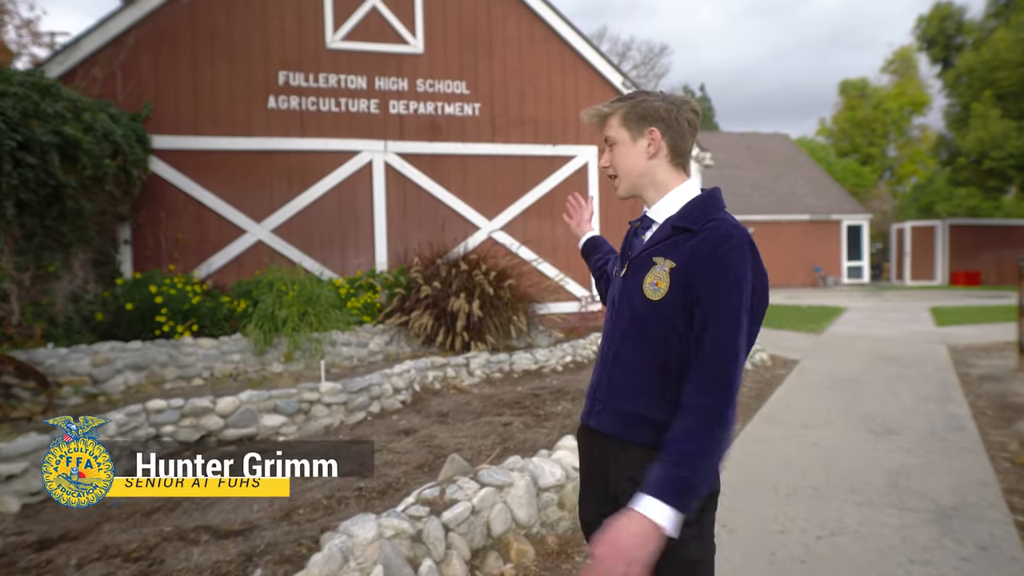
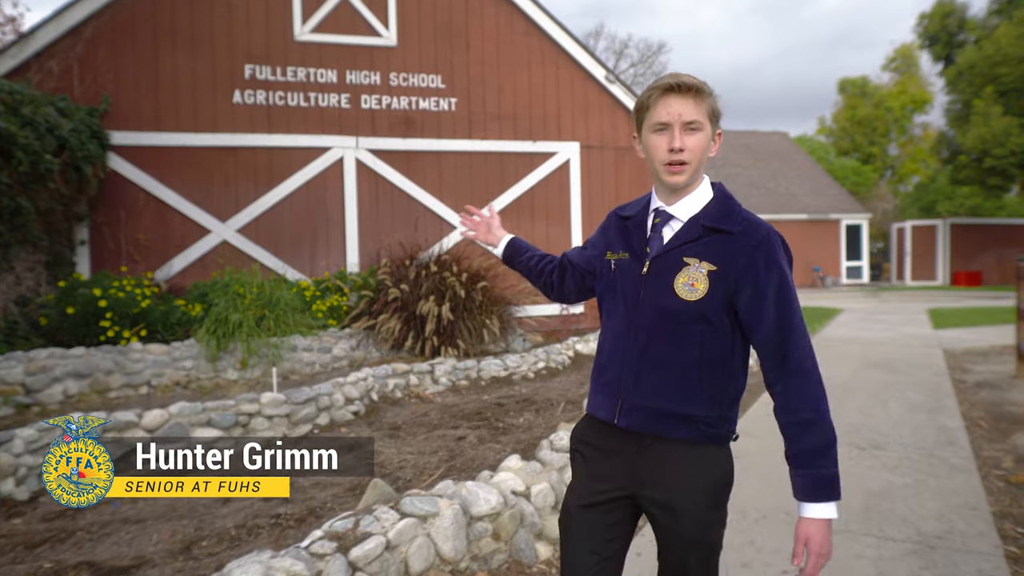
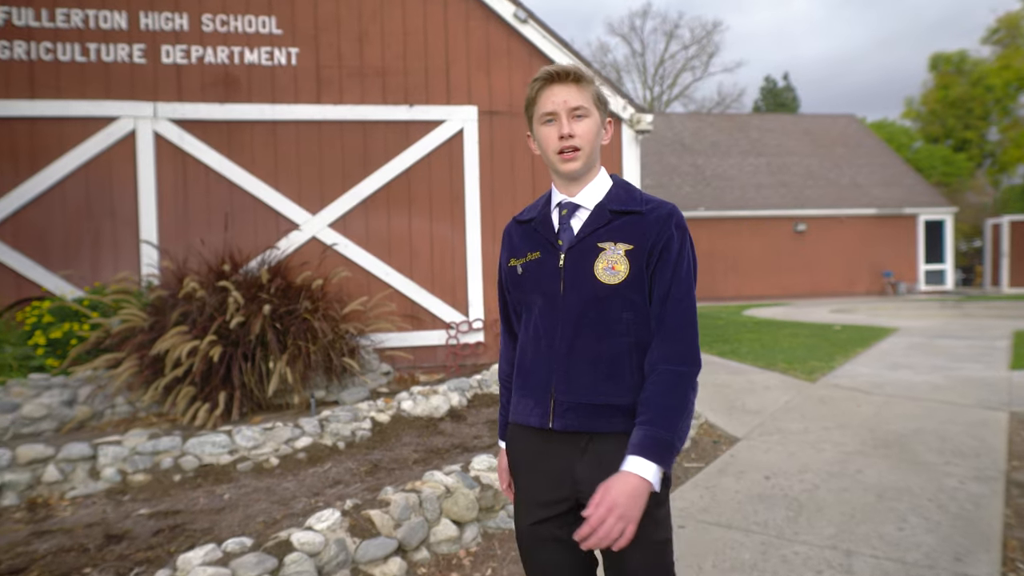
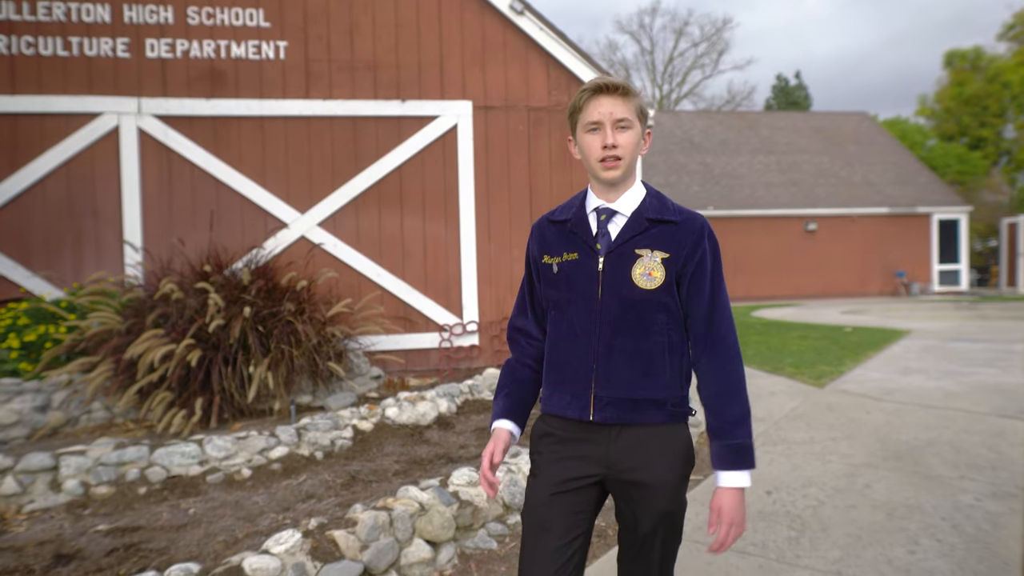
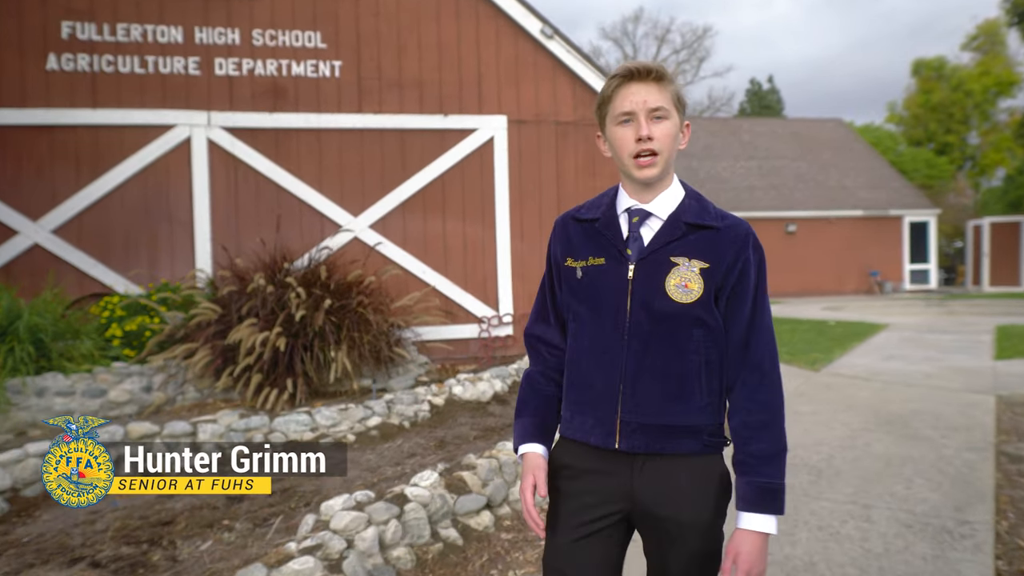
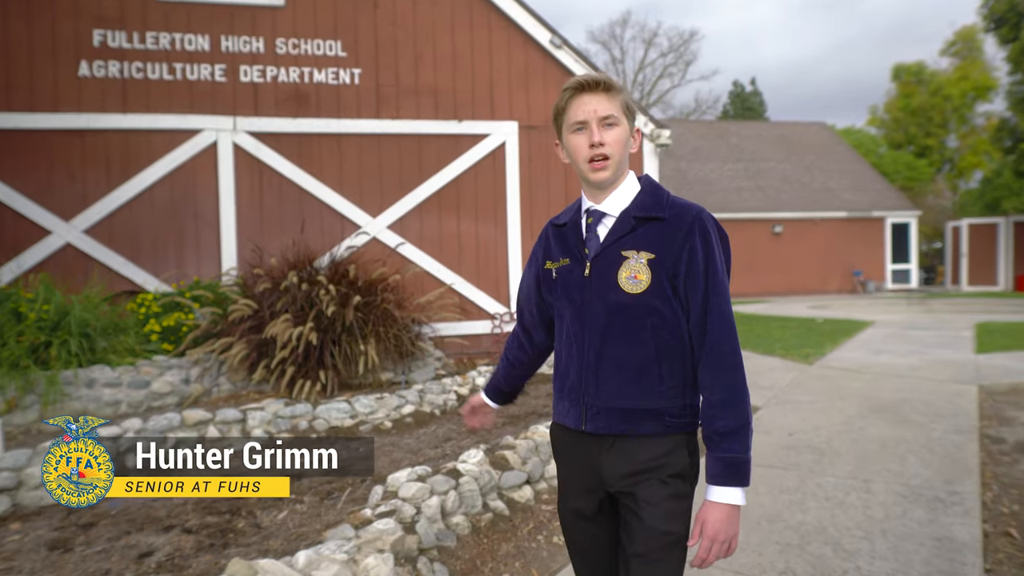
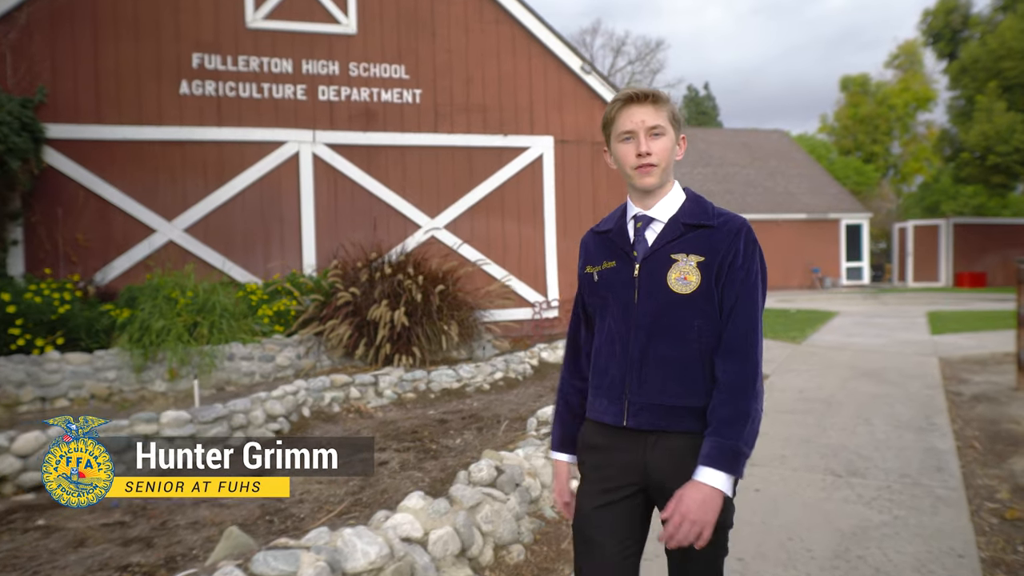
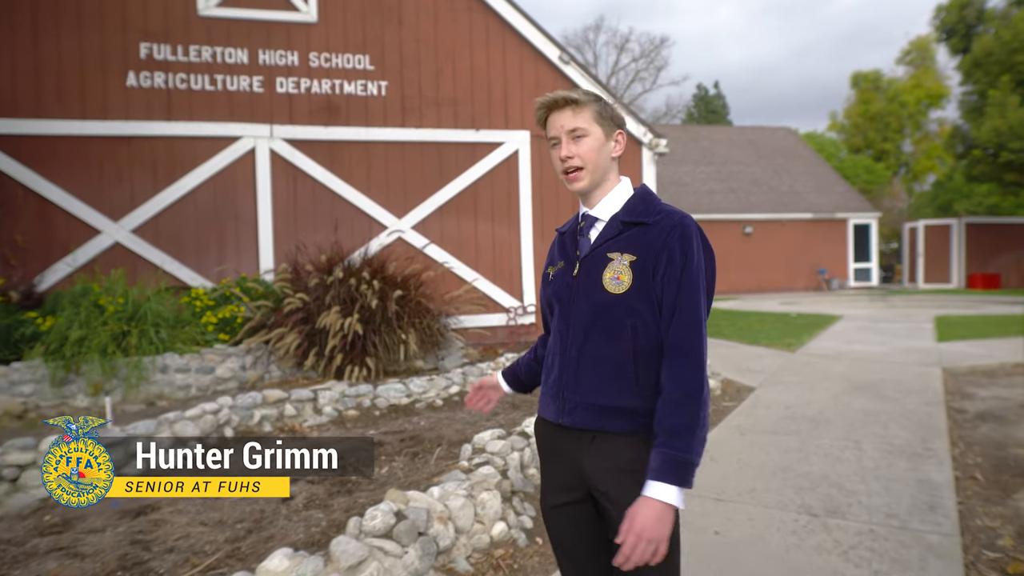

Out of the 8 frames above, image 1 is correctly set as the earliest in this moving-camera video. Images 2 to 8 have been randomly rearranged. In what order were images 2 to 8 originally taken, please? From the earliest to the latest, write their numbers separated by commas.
2, 7, 8, 6, 5, 3, 4
